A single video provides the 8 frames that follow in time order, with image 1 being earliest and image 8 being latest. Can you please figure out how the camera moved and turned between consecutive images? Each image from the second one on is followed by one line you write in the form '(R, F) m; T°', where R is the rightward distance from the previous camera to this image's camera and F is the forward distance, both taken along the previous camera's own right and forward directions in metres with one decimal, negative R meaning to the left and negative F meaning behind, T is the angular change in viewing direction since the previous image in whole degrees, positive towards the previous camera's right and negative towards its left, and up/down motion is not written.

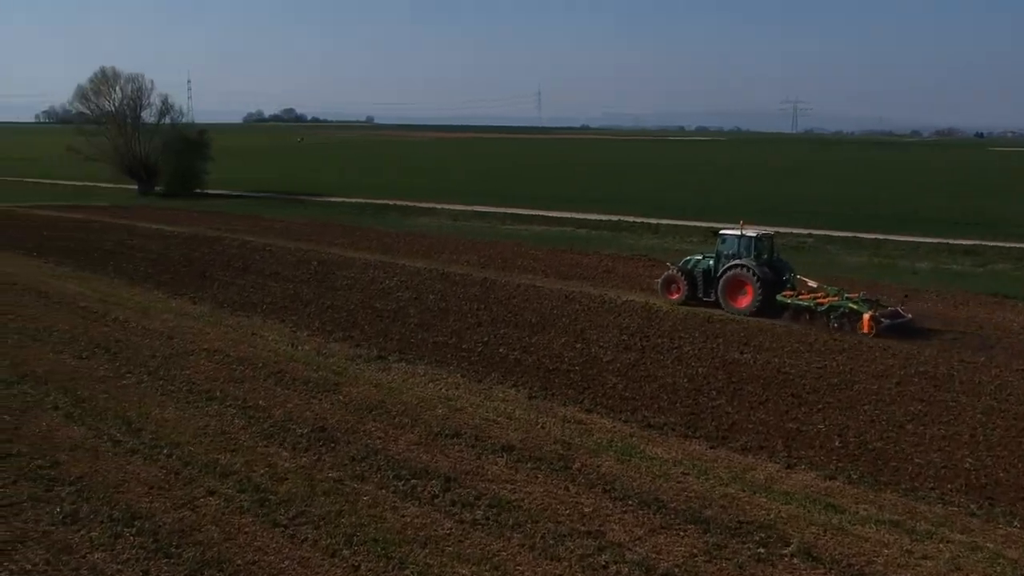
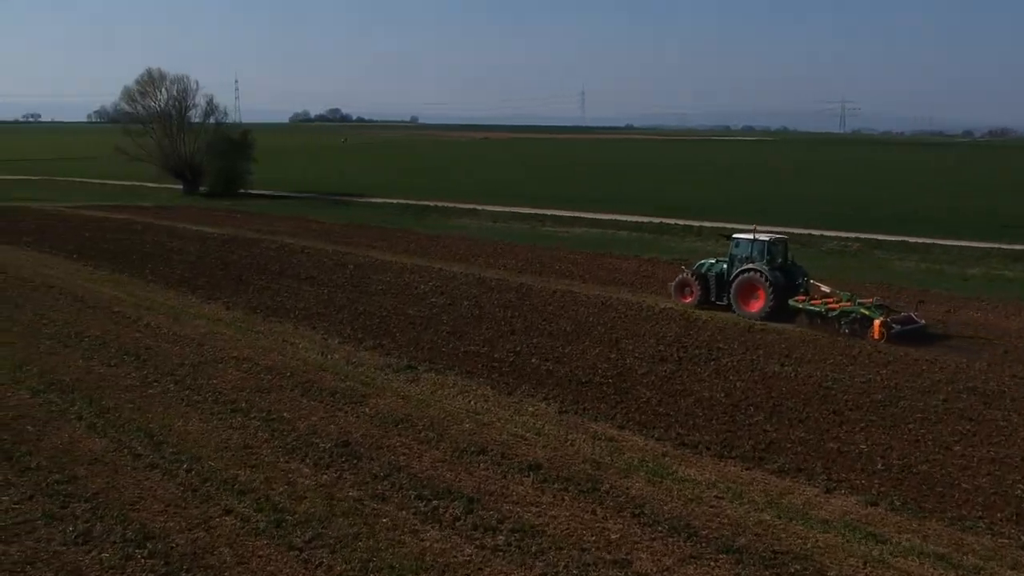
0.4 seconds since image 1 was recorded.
(+0.2, +0.3) m; -2°
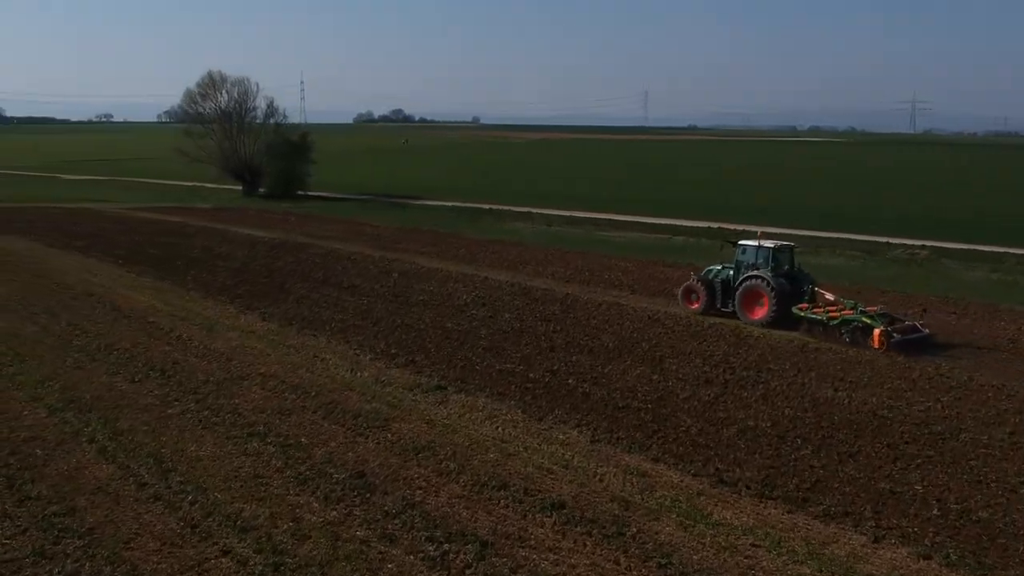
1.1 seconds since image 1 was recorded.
(+0.4, +0.7) m; -3°
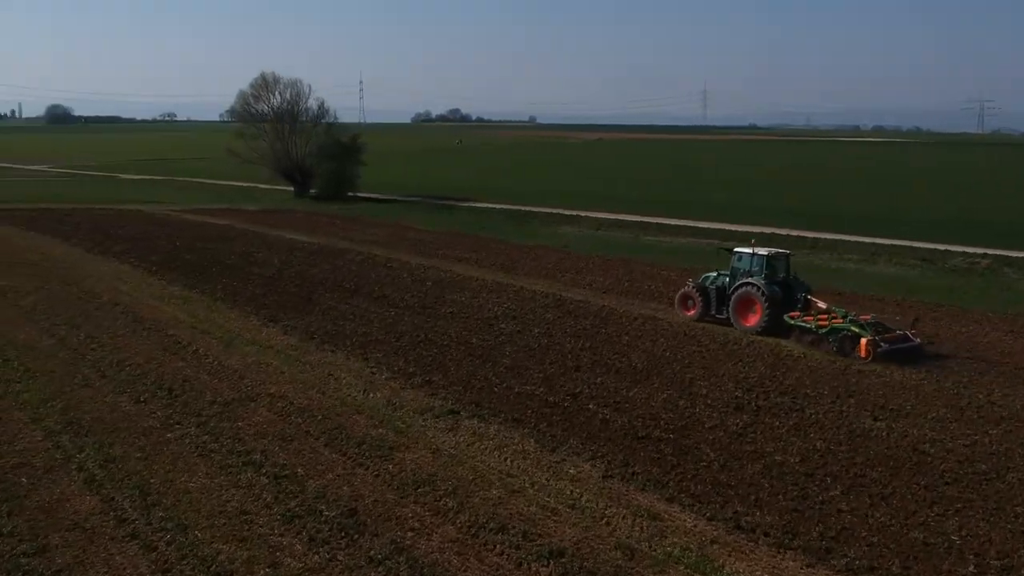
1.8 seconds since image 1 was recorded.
(+0.5, +0.7) m; -3°
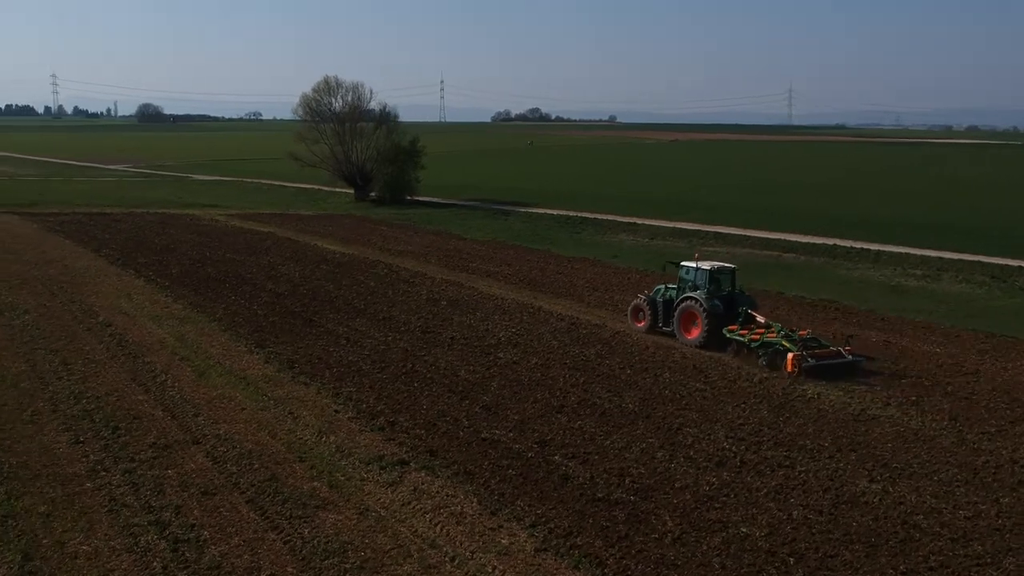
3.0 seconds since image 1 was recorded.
(+1.6, +1.1) m; -5°
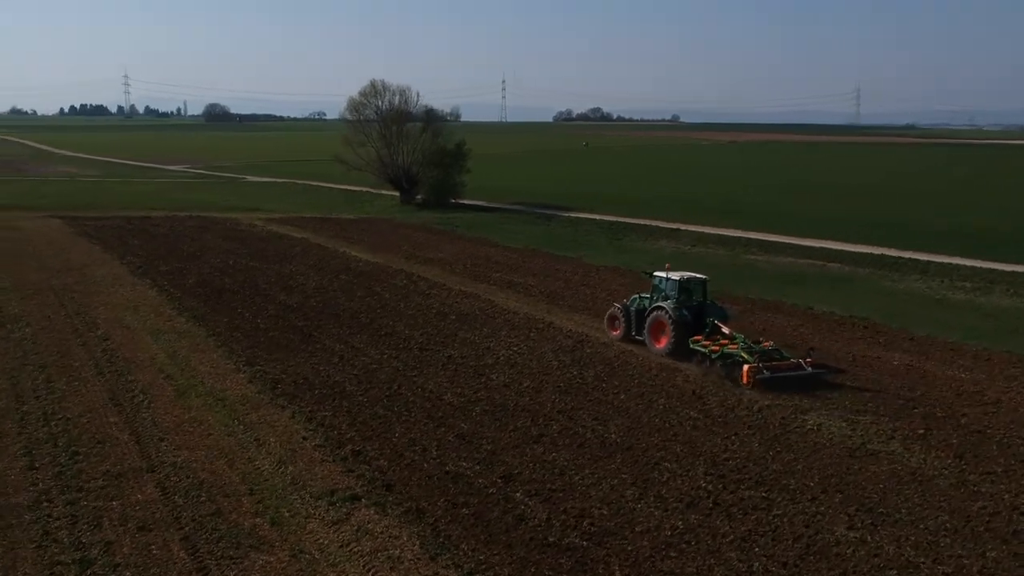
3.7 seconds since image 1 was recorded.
(+1.3, +0.5) m; -4°
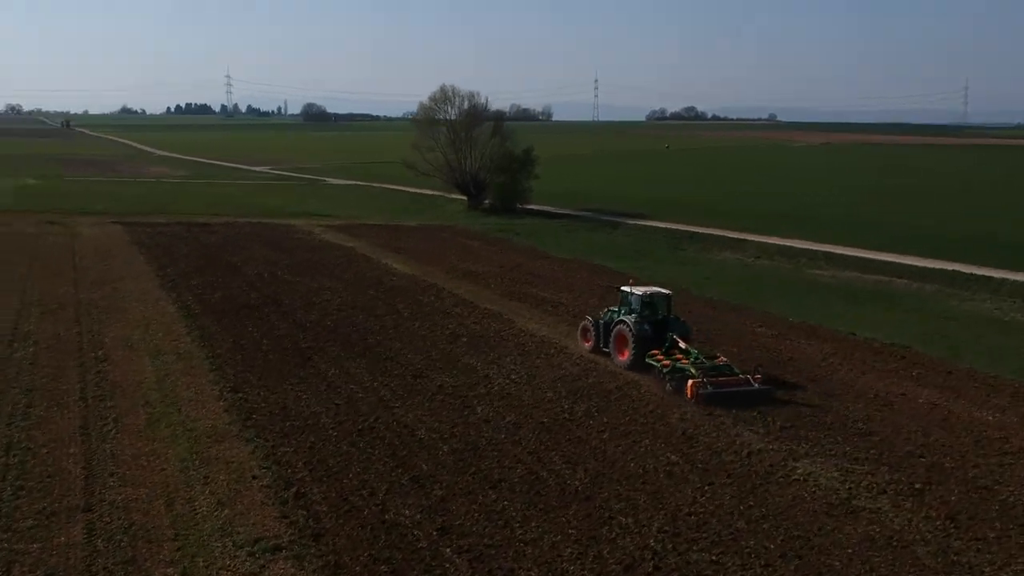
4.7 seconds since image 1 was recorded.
(+2.0, +0.6) m; -5°
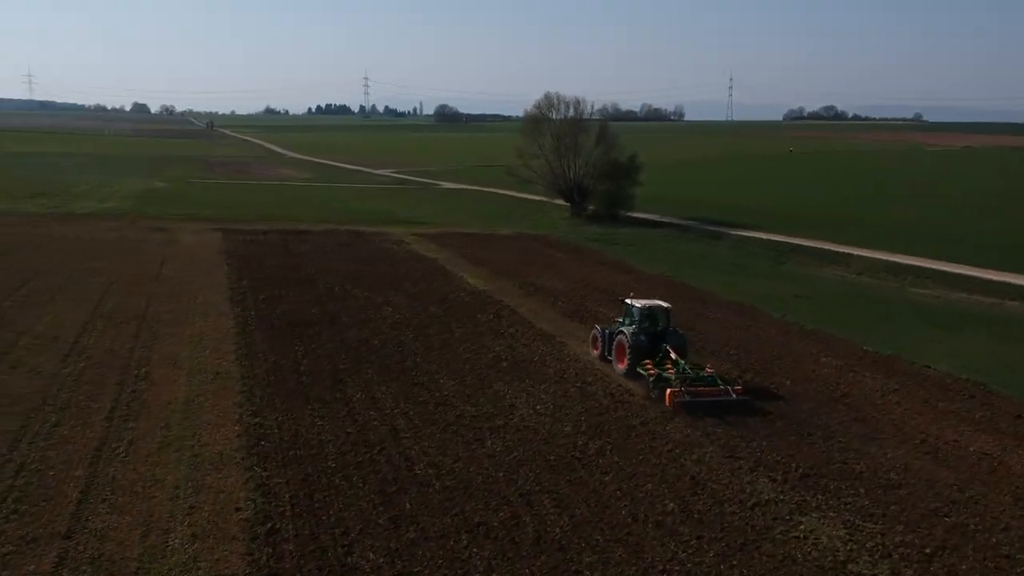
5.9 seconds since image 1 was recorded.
(+2.2, +0.4) m; -8°
